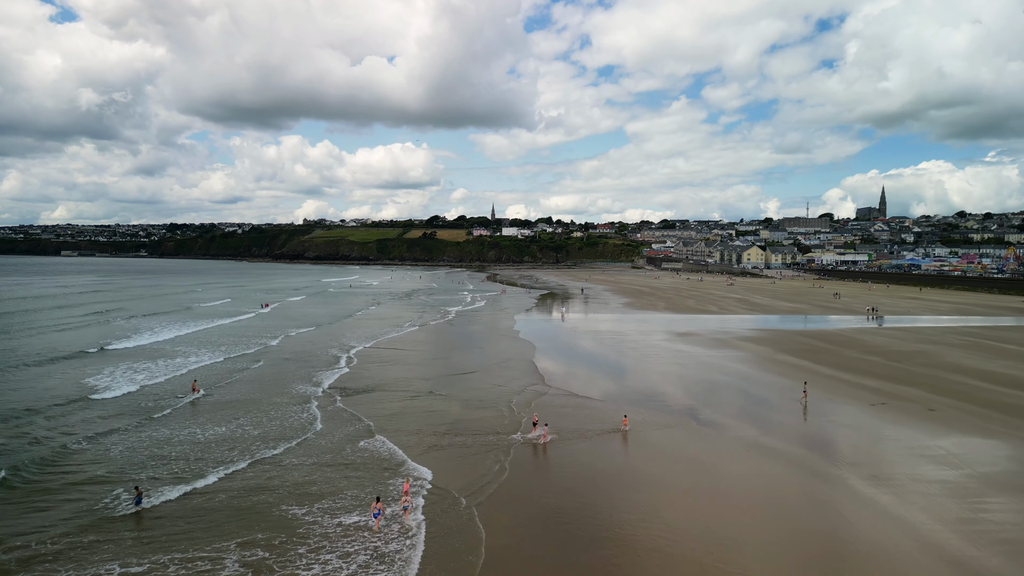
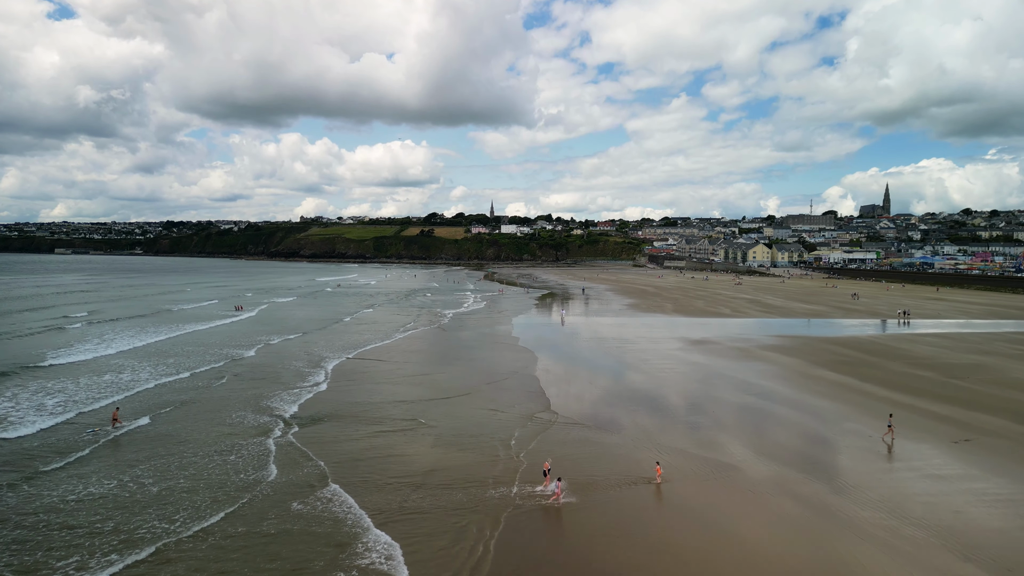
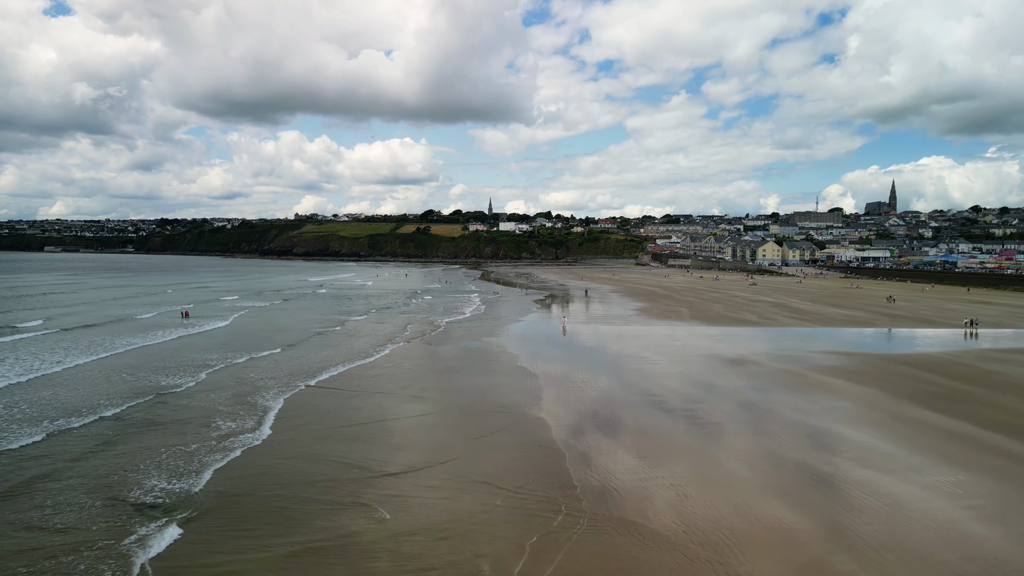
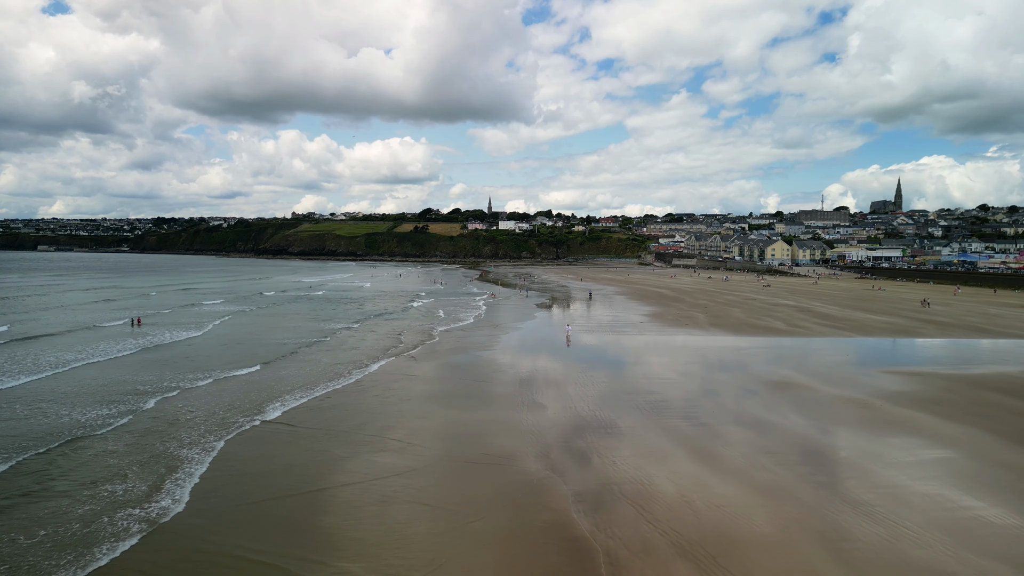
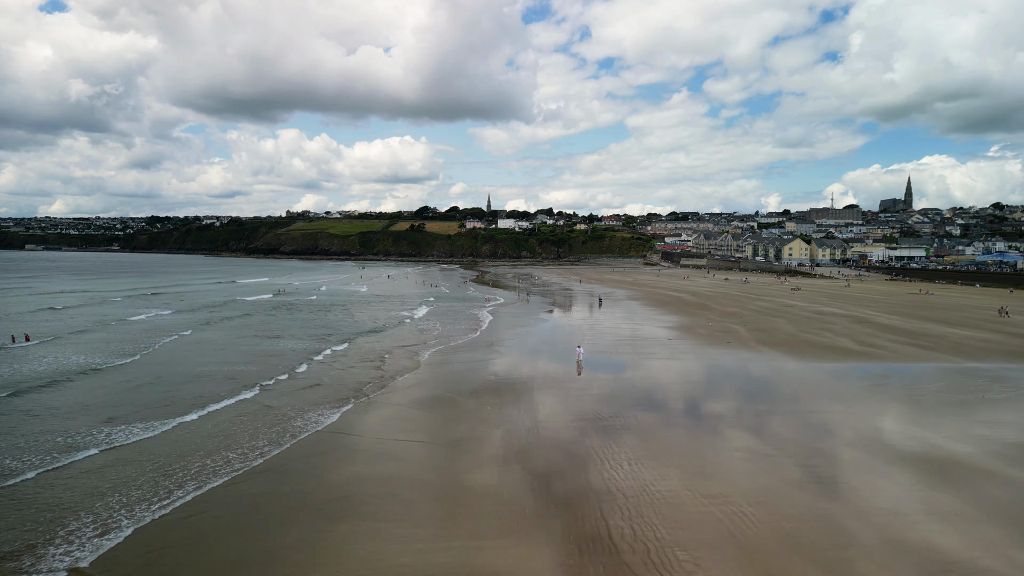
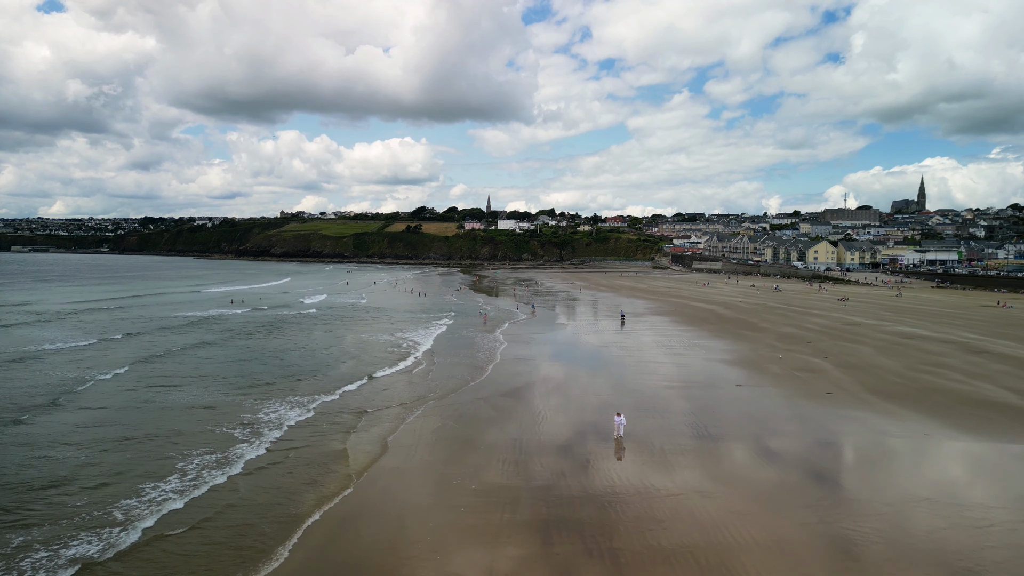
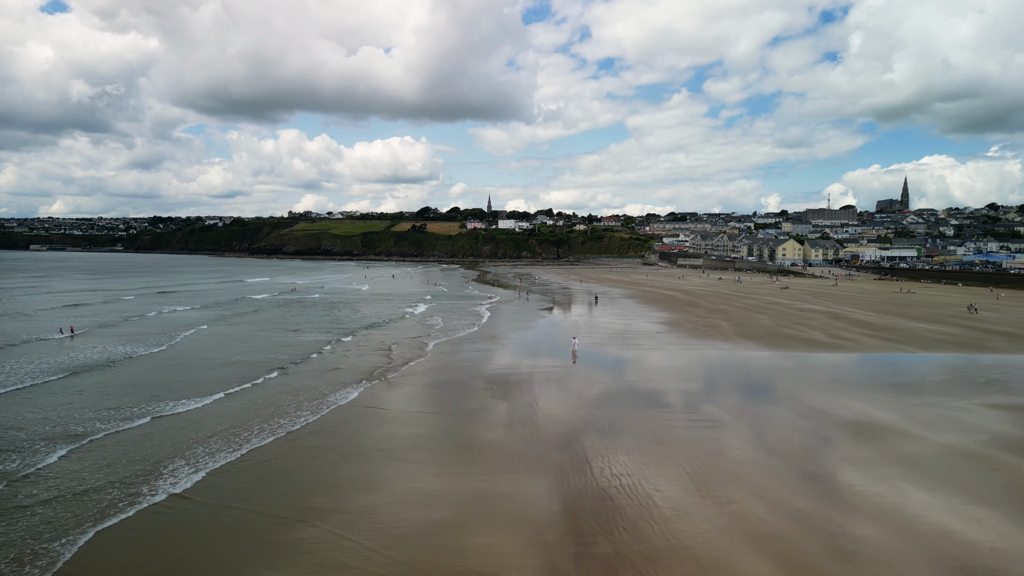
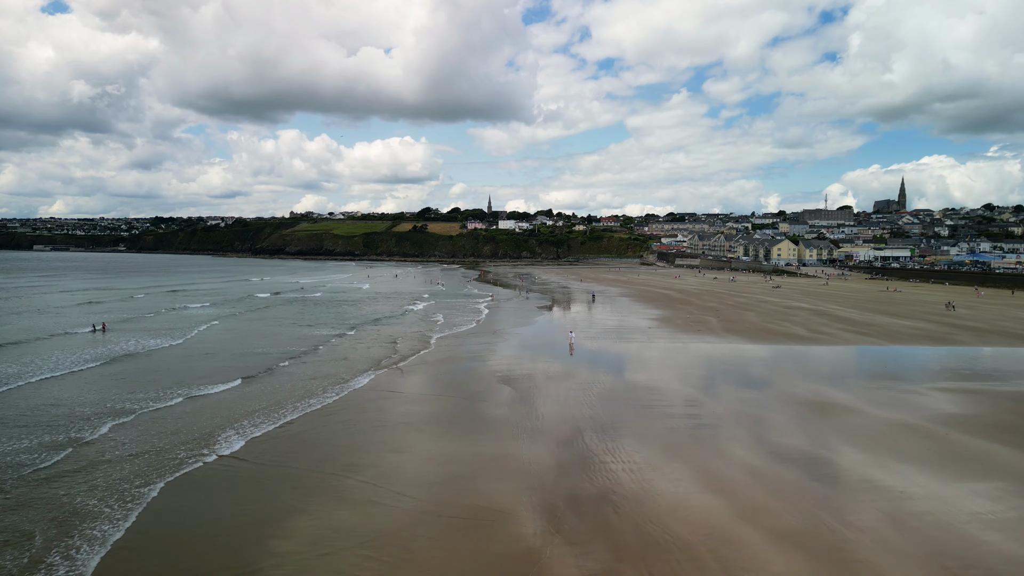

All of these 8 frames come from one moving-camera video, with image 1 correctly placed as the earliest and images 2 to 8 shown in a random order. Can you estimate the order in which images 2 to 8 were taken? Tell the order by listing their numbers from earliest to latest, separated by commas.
2, 3, 4, 8, 7, 5, 6
